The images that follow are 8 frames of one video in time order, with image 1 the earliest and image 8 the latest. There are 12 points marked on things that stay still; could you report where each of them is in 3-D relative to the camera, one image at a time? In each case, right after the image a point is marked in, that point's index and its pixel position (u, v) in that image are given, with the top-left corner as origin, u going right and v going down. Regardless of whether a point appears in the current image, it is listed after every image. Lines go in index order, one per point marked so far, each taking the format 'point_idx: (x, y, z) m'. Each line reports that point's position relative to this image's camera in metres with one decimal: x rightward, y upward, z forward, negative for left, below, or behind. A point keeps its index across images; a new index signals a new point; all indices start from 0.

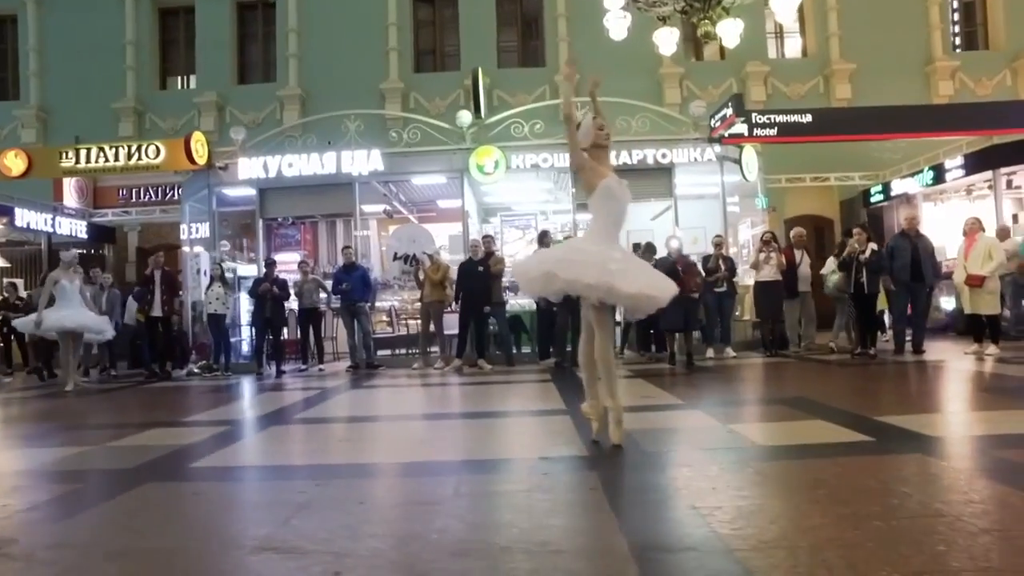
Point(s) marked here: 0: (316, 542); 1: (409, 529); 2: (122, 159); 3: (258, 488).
0: (-0.9, -1.0, +2.6) m
1: (-0.5, -1.0, +2.7) m
2: (-5.9, +1.9, +9.7) m
3: (-1.5, -1.1, +3.5) m
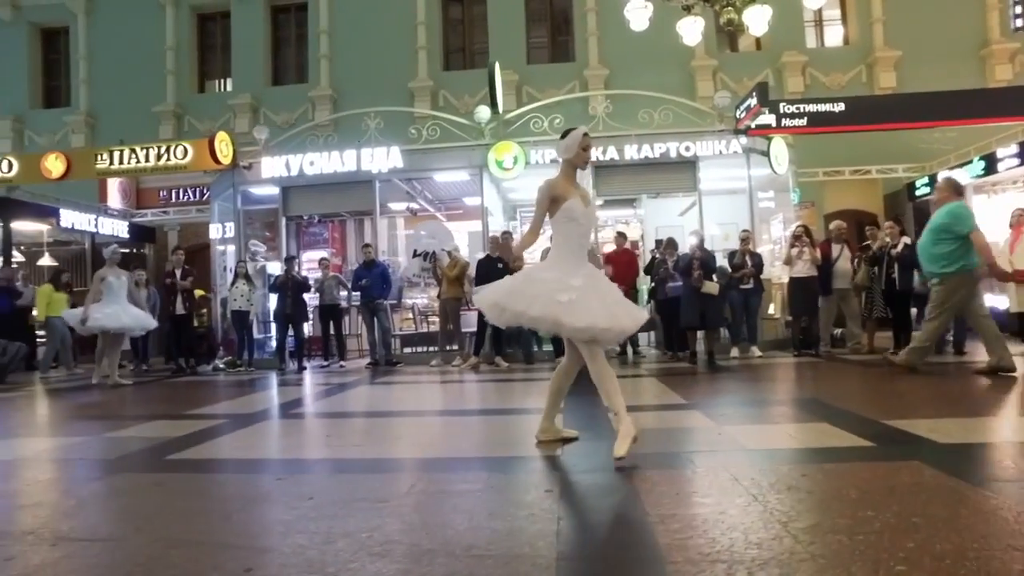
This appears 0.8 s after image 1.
0: (-1.1, -1.0, +2.5) m
1: (-0.7, -0.9, +2.6) m
2: (-5.6, +2.0, +10.0) m
3: (-1.6, -1.0, +3.5) m
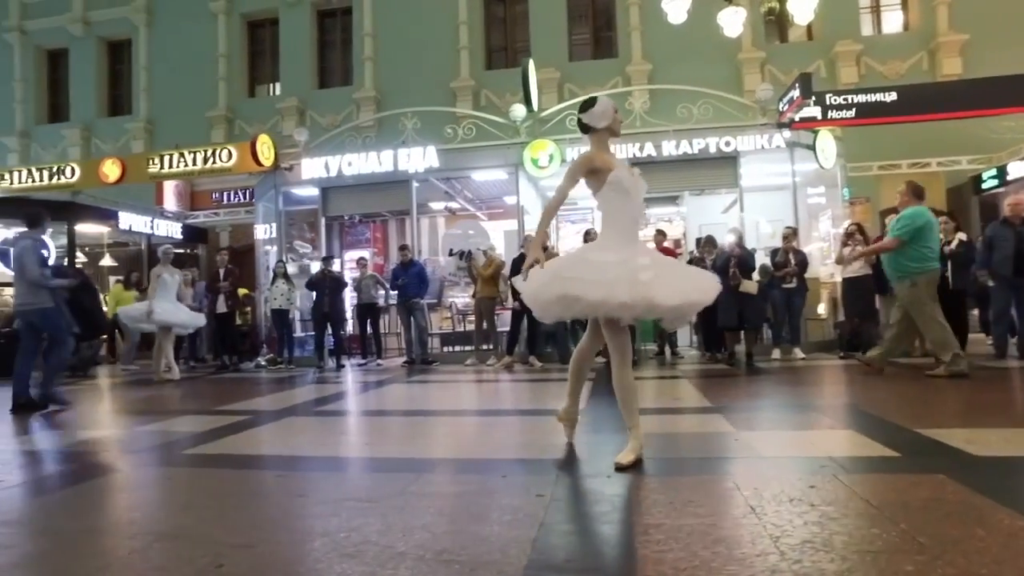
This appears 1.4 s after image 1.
0: (-1.2, -1.0, +2.6) m
1: (-0.8, -0.9, +2.6) m
2: (-5.0, +2.0, +10.3) m
3: (-1.6, -1.0, +3.5) m
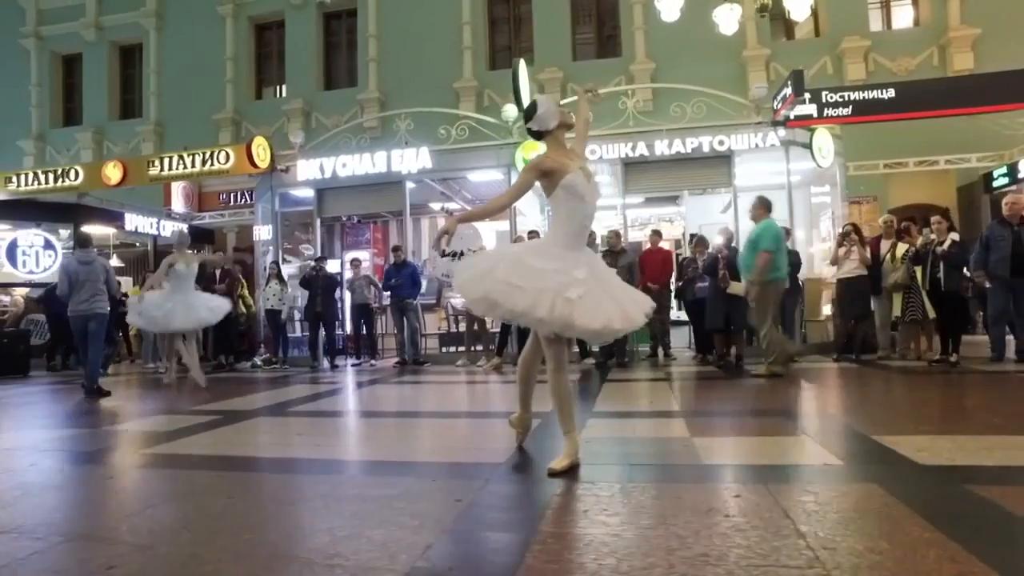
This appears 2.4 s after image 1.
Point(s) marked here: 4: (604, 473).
0: (-1.5, -1.0, +2.6) m
1: (-1.1, -1.0, +2.6) m
2: (-5.1, +2.0, +10.5) m
3: (-2.0, -1.0, +3.6) m
4: (+0.4, -0.9, +3.3) m
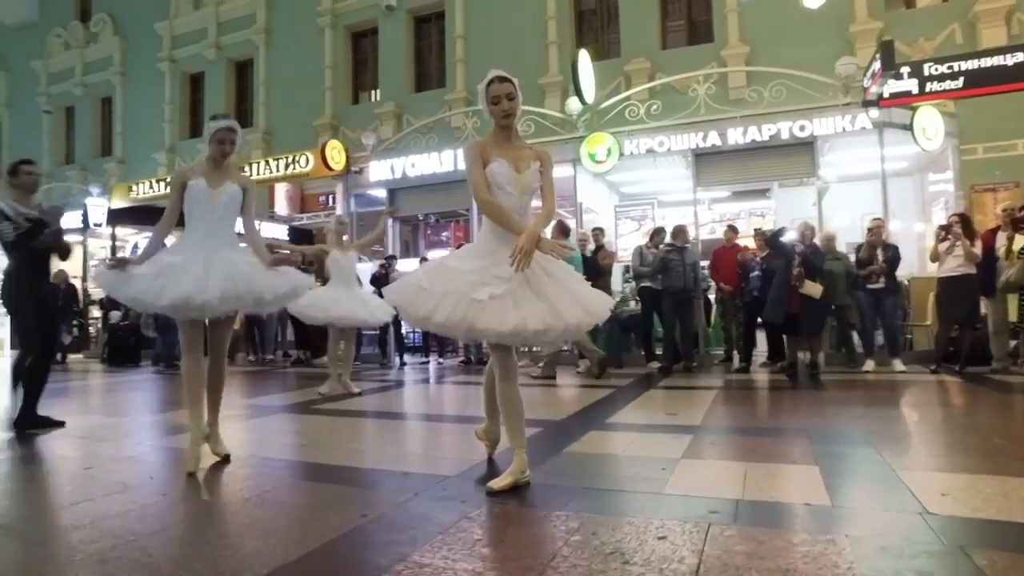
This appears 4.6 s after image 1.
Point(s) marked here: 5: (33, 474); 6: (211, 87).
0: (-1.9, -1.0, +2.7) m
1: (-1.5, -1.0, +2.6) m
2: (-3.9, +2.0, +11.1) m
3: (-2.1, -1.1, +3.7) m
4: (+0.1, -0.9, +2.9) m
5: (-2.7, -1.1, +3.7) m
6: (-8.1, +5.4, +17.4) m
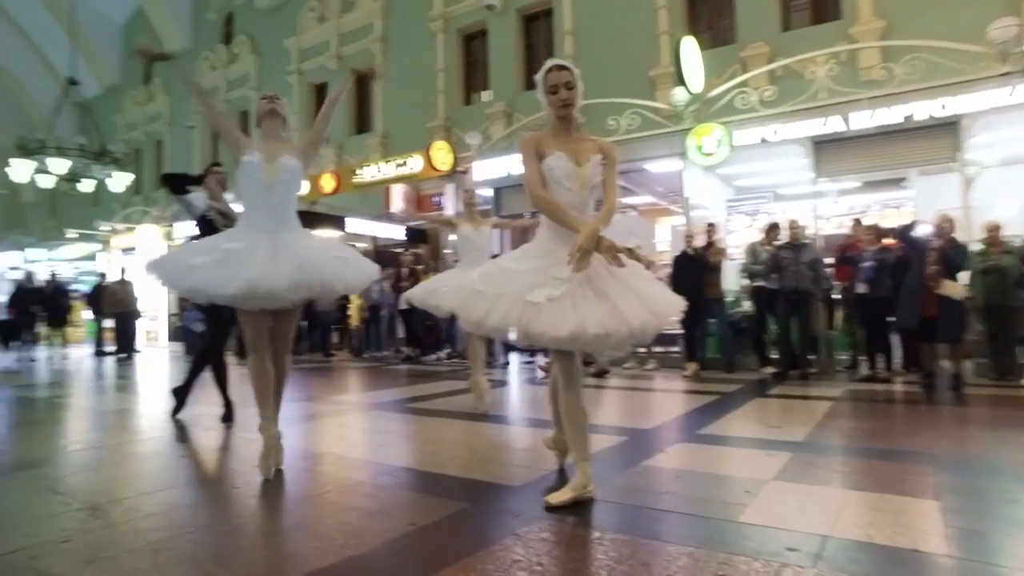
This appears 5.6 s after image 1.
0: (-1.7, -1.0, +2.8) m
1: (-1.3, -1.0, +2.7) m
2: (-2.1, +2.0, +11.5) m
3: (-1.7, -1.1, +3.9) m
4: (+0.4, -1.0, +2.7) m
5: (-2.3, -1.1, +4.0) m
6: (-5.0, +5.5, +18.5) m
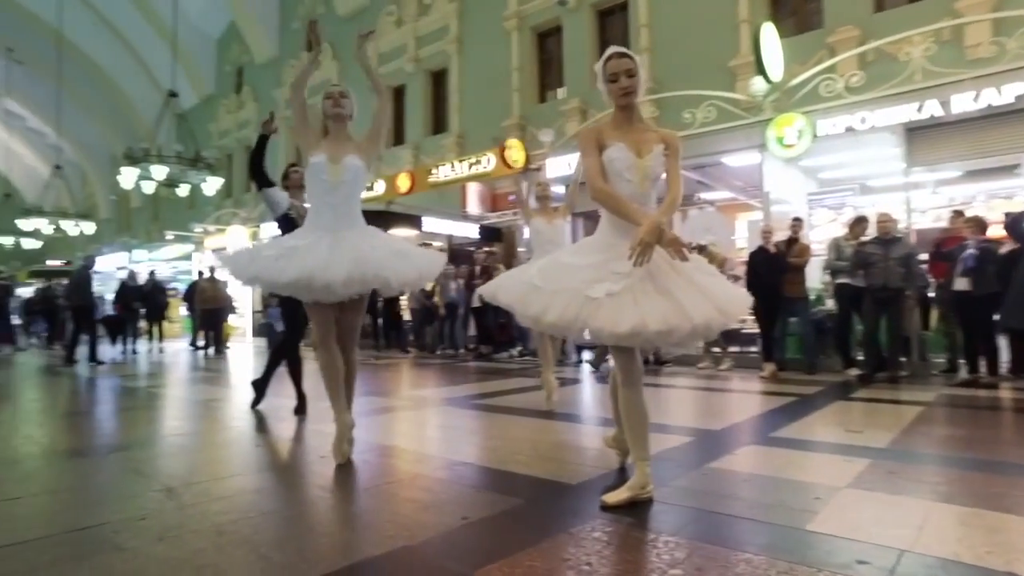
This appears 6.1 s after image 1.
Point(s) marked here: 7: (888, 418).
0: (-1.4, -1.0, +3.0) m
1: (-1.1, -1.0, +2.8) m
2: (-0.8, +2.1, +11.6) m
3: (-1.3, -1.0, +4.1) m
4: (+0.6, -0.9, +2.7) m
5: (-1.9, -1.0, +4.2) m
6: (-2.9, +5.5, +18.9) m
7: (+3.2, -1.1, +5.5) m
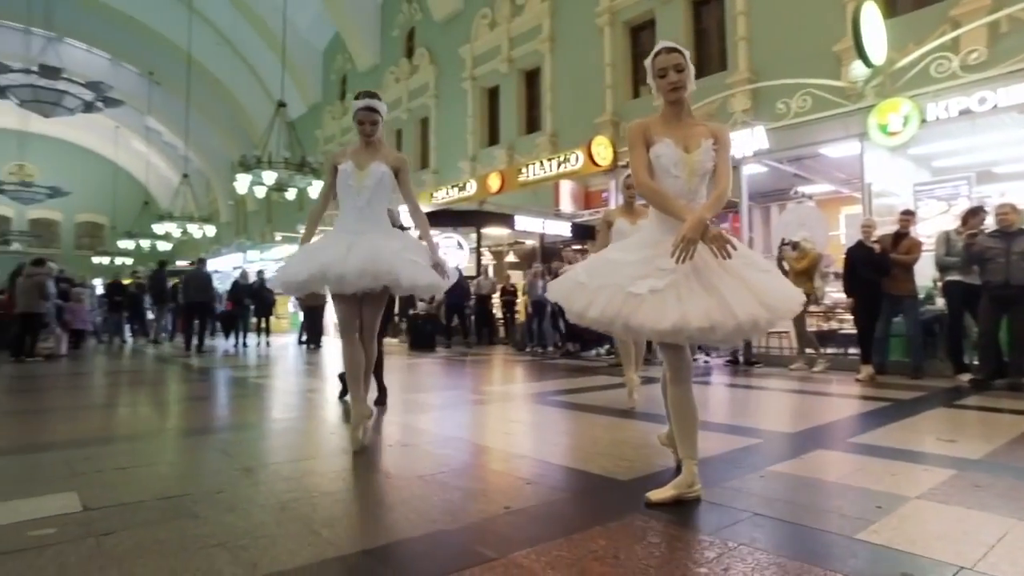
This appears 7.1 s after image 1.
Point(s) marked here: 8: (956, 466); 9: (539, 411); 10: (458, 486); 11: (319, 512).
0: (-1.2, -0.9, +3.3) m
1: (-0.9, -0.9, +3.0) m
2: (+0.7, +2.1, +11.7) m
3: (-0.9, -1.0, +4.3) m
4: (+0.8, -0.9, +2.6) m
5: (-1.4, -1.0, +4.6) m
6: (-0.2, +5.6, +19.2) m
7: (+3.8, -1.1, +5.1) m
8: (+2.5, -1.0, +3.6) m
9: (+0.3, -1.3, +6.7) m
10: (-0.2, -1.0, +3.1) m
11: (-0.7, -0.9, +2.6) m
